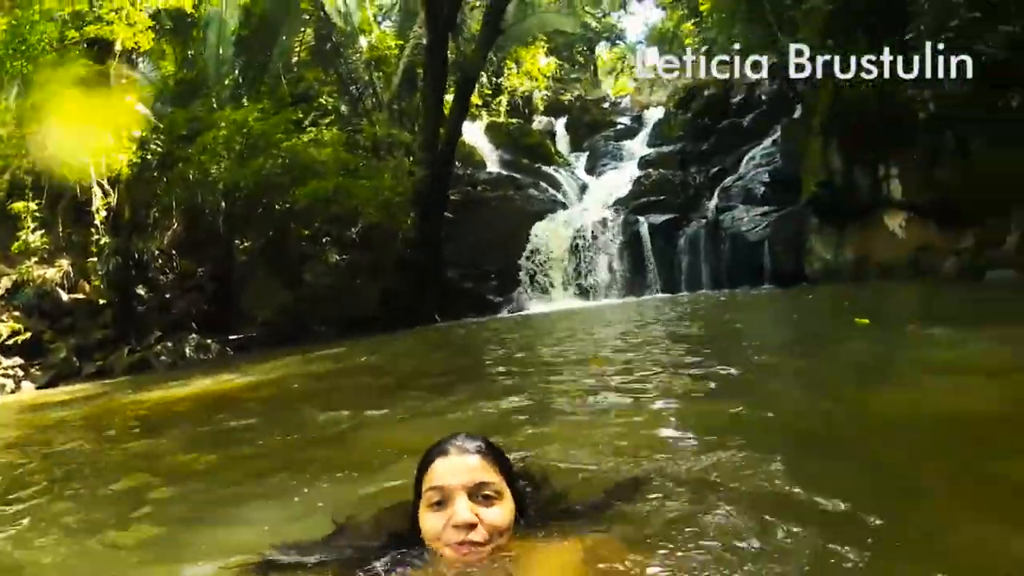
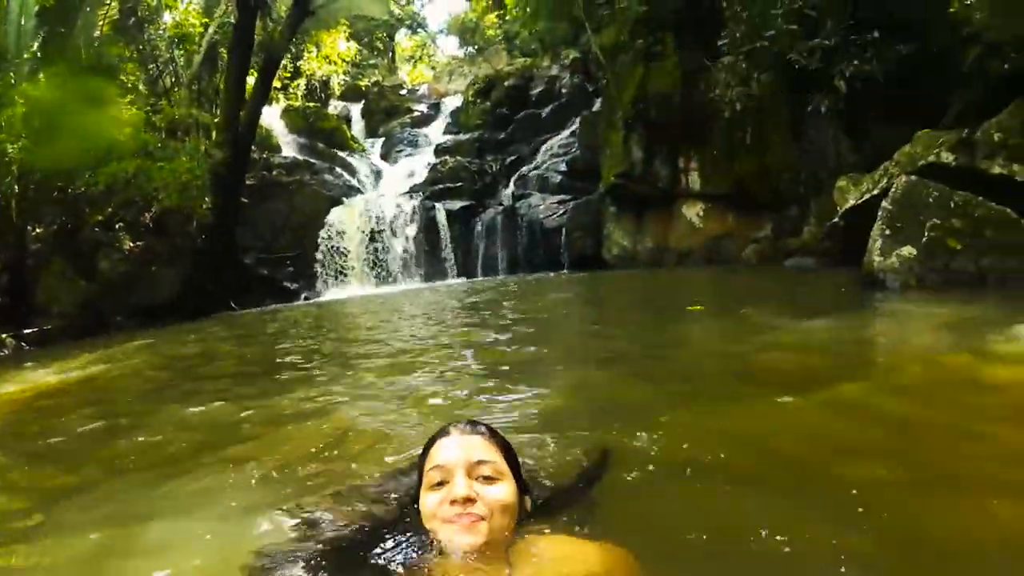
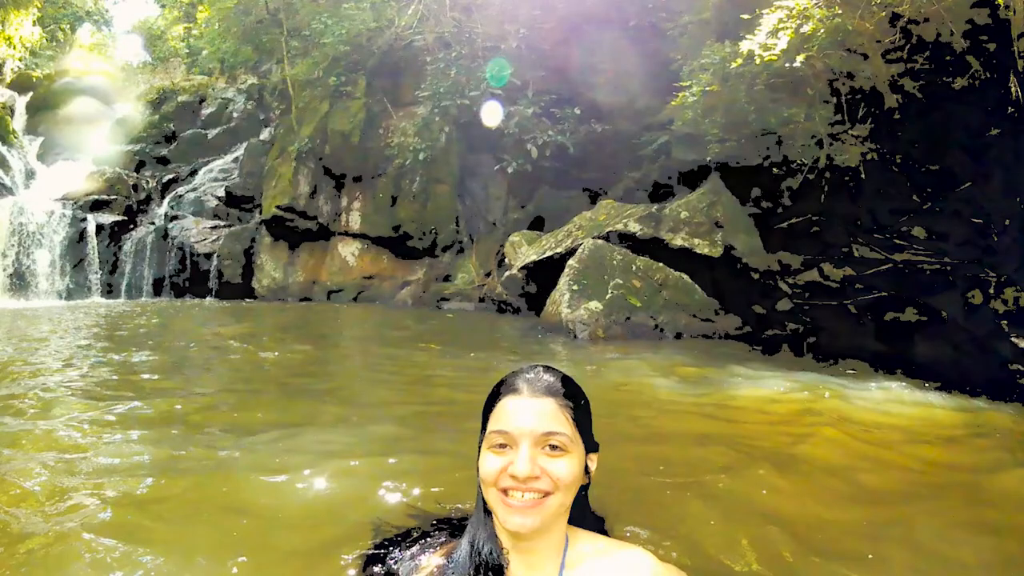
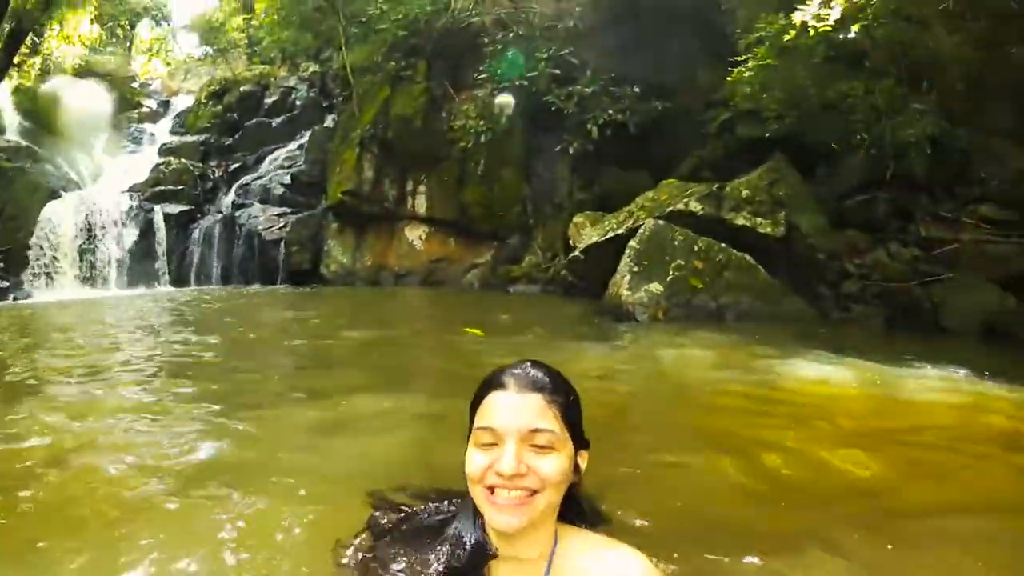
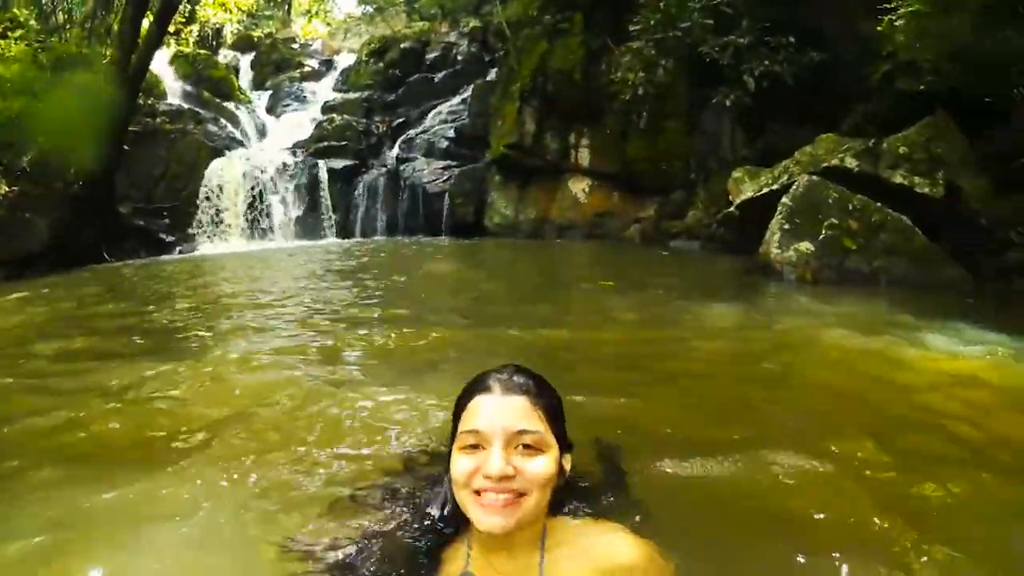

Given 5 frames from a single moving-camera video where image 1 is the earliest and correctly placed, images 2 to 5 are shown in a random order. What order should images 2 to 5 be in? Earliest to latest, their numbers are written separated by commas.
2, 5, 4, 3
